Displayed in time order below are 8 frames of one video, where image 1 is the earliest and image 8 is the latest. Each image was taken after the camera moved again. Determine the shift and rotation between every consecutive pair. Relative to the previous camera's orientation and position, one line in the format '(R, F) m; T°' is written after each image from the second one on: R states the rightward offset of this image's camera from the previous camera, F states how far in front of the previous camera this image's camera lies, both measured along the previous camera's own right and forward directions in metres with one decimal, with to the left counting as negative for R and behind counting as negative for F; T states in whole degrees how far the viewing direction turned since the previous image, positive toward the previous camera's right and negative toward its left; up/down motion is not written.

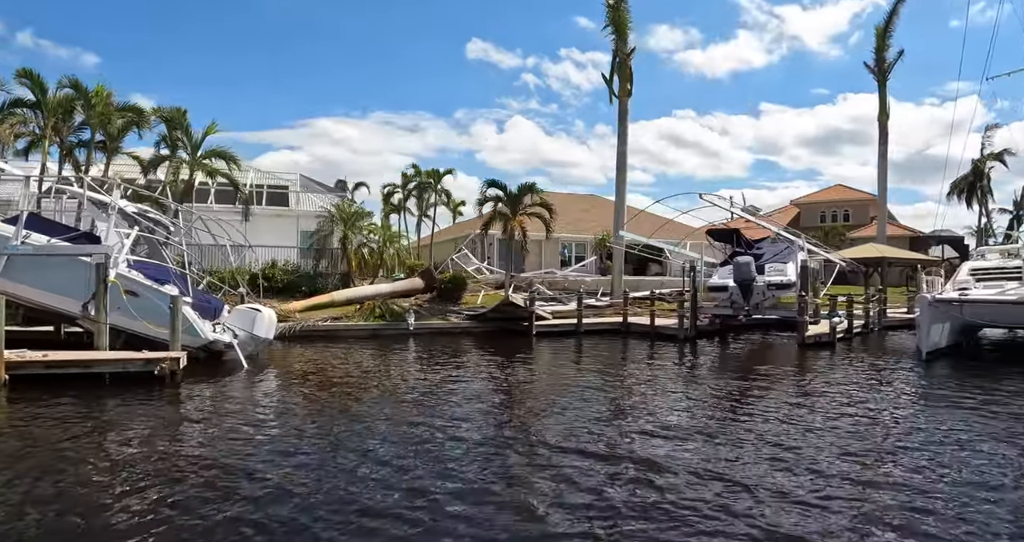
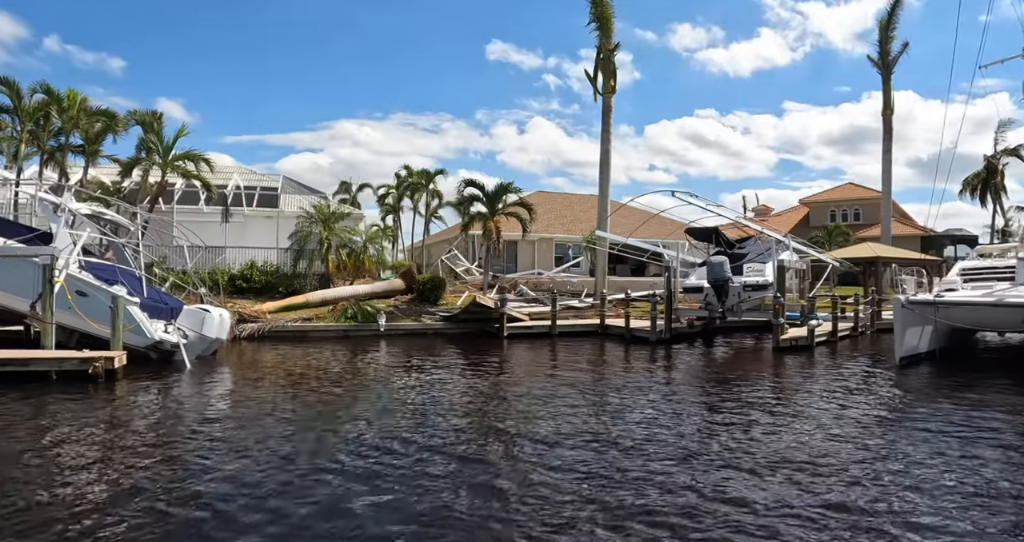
(+1.5, +0.5) m; -2°
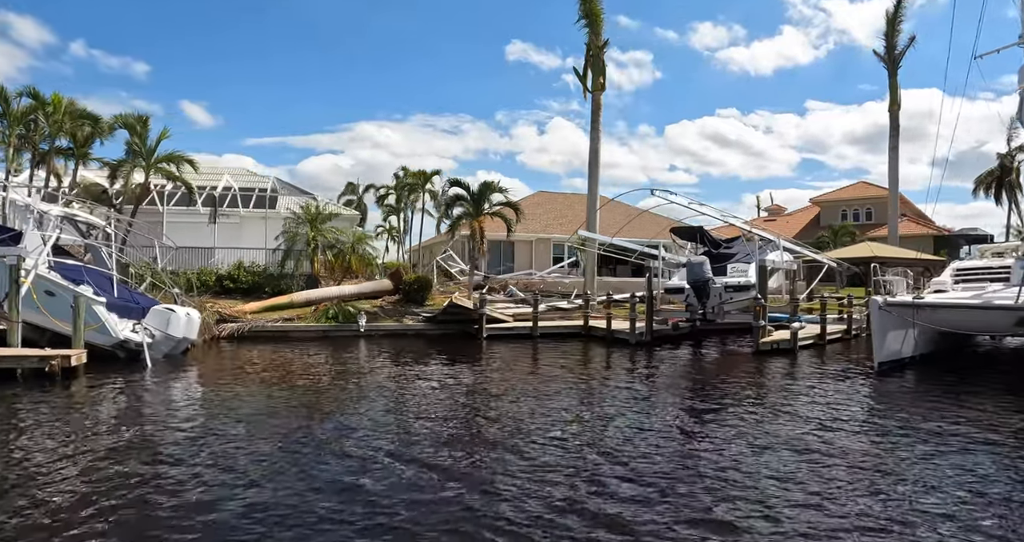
(+1.2, +0.3) m; -2°
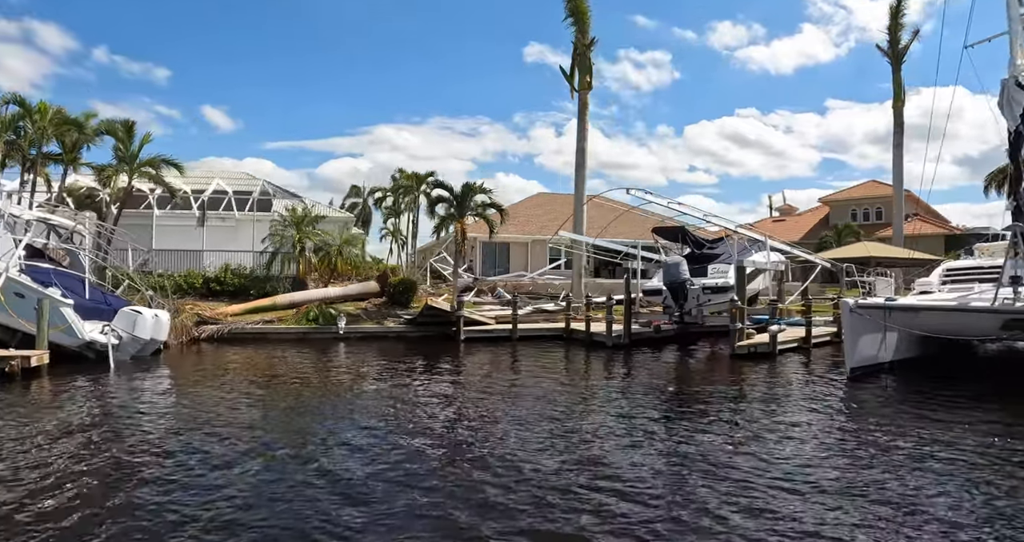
(+1.1, +0.3) m; -2°
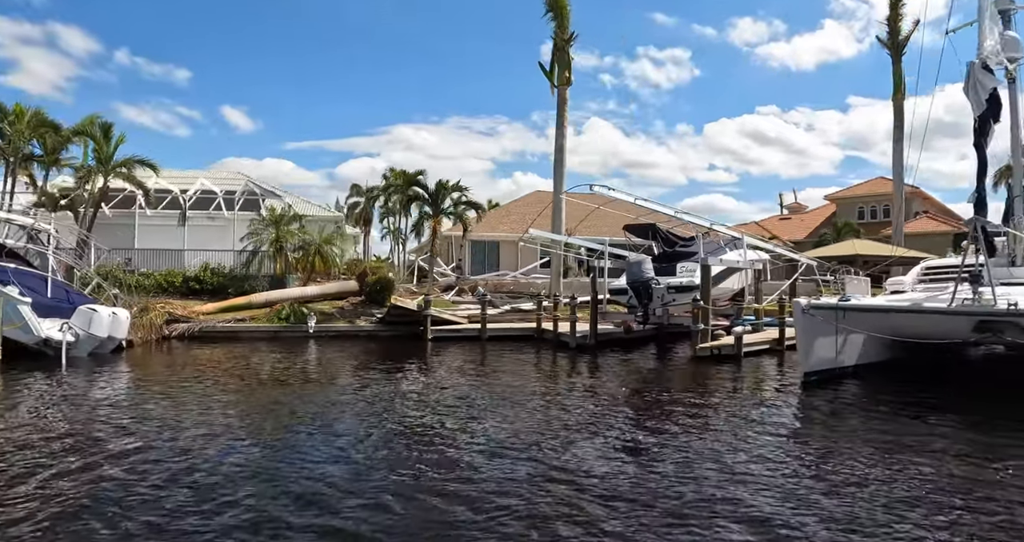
(+1.4, +0.3) m; -2°
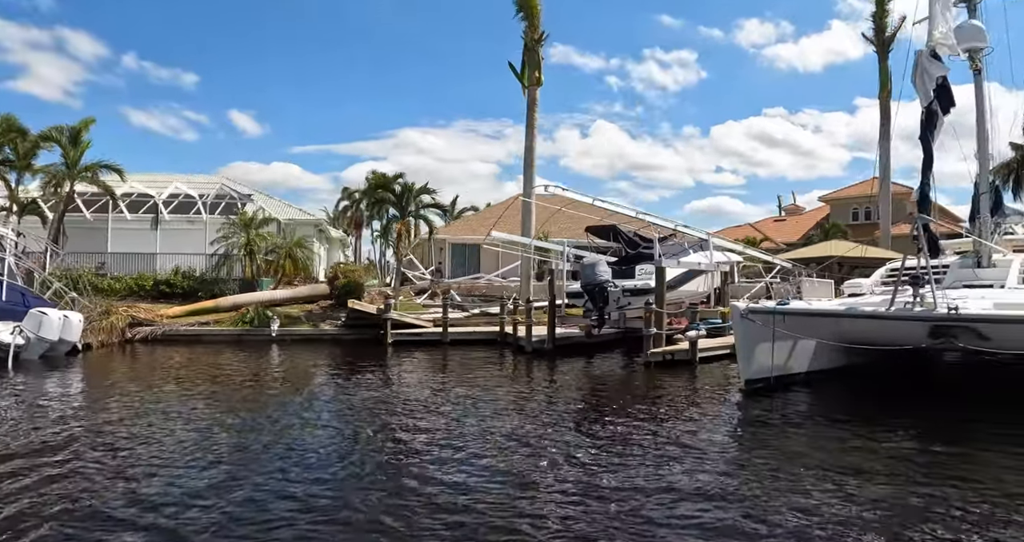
(+1.3, +0.2) m; -1°
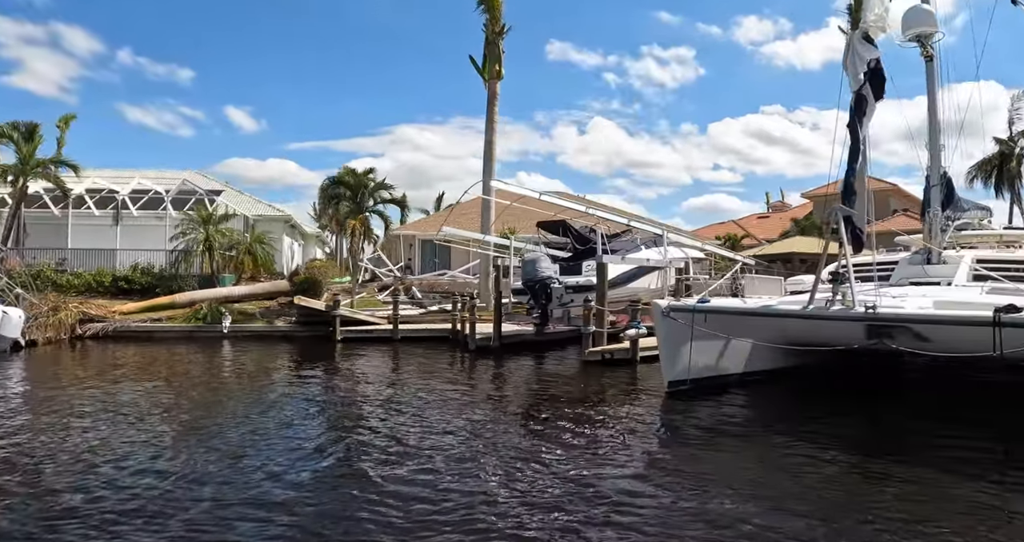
(+1.3, +0.2) m; 0°
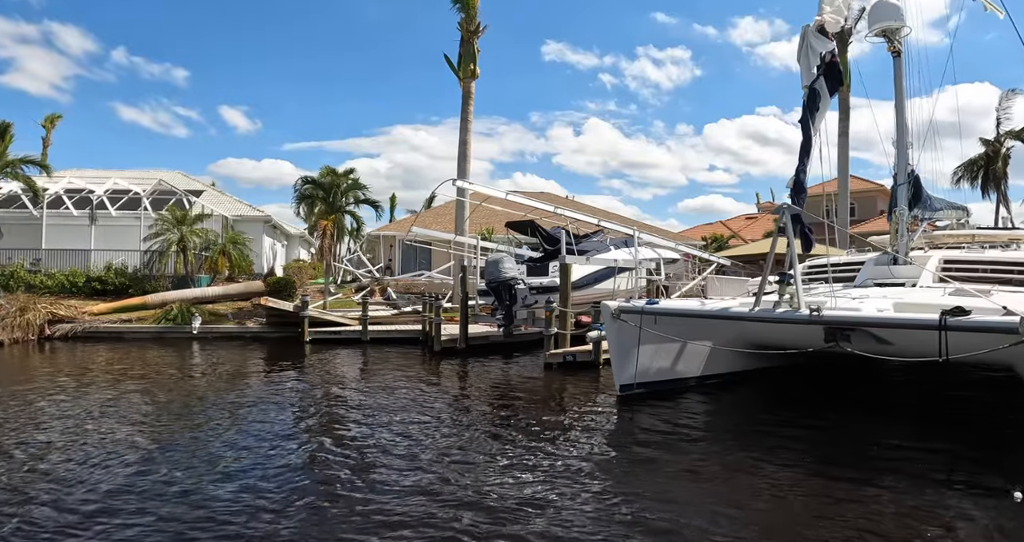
(+0.7, +0.1) m; 0°
